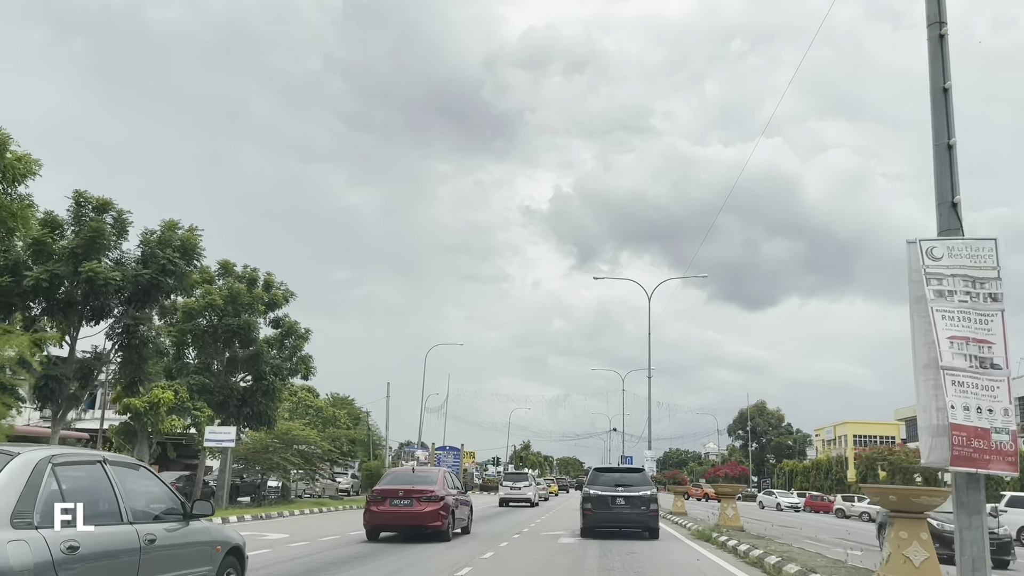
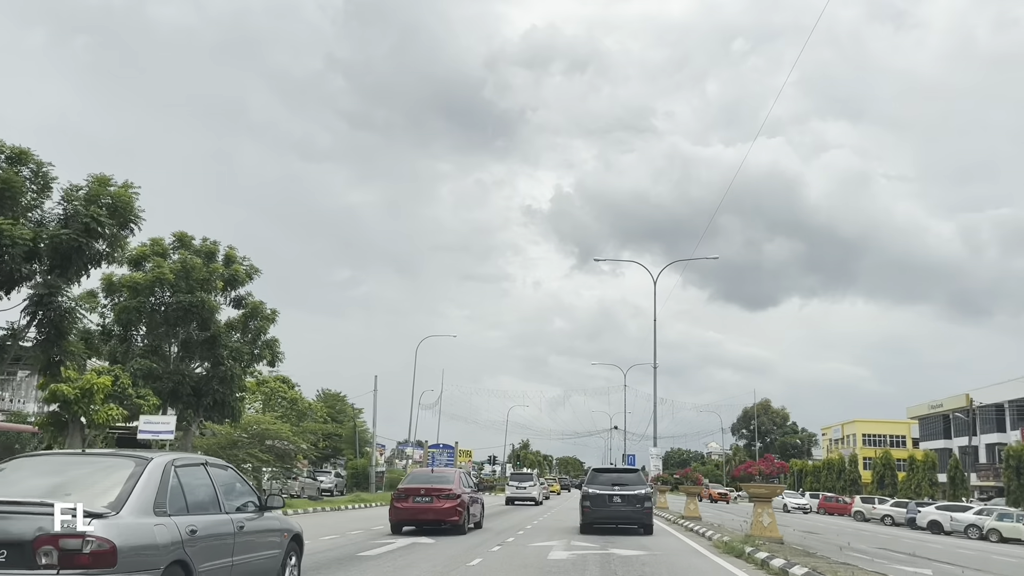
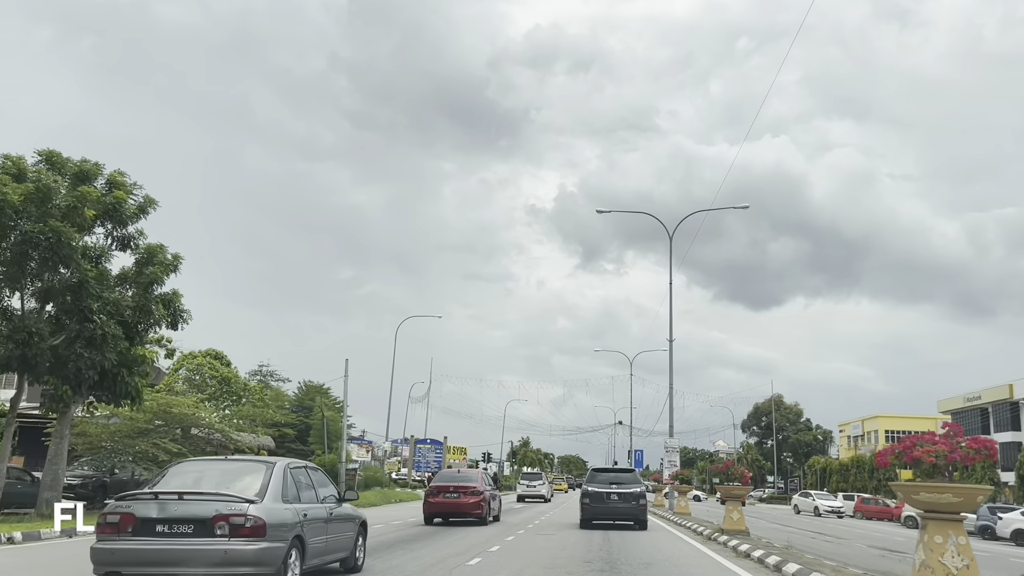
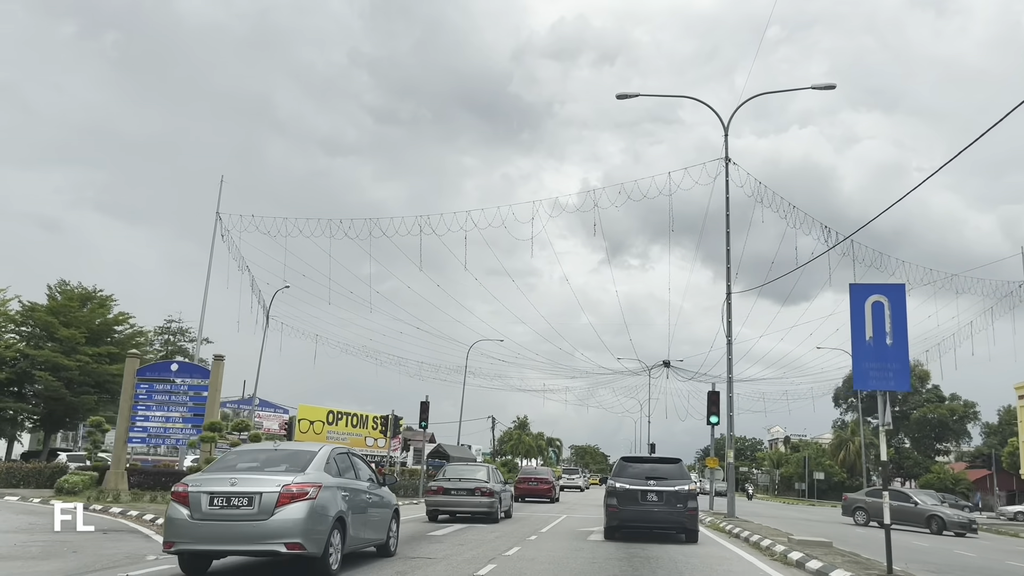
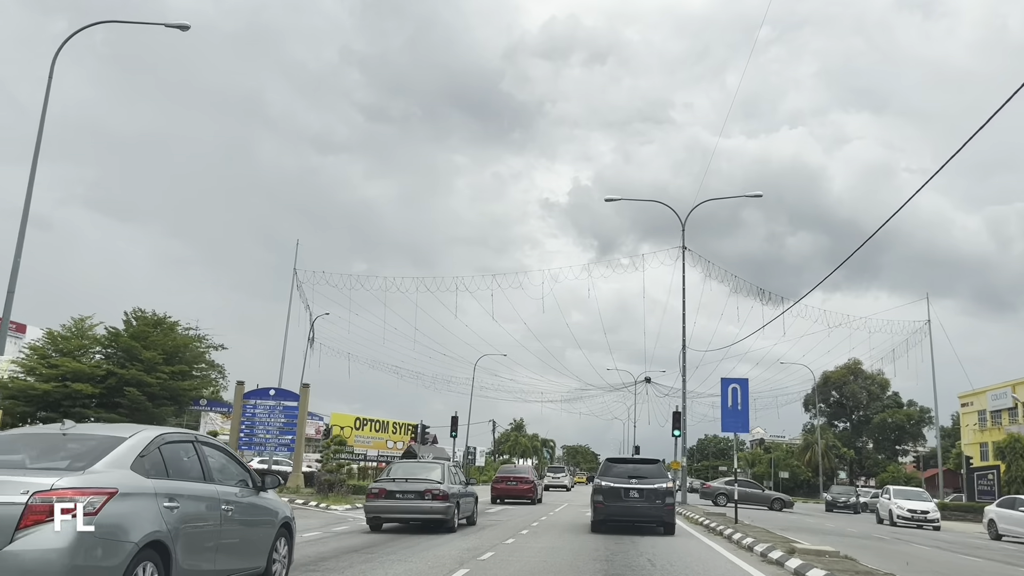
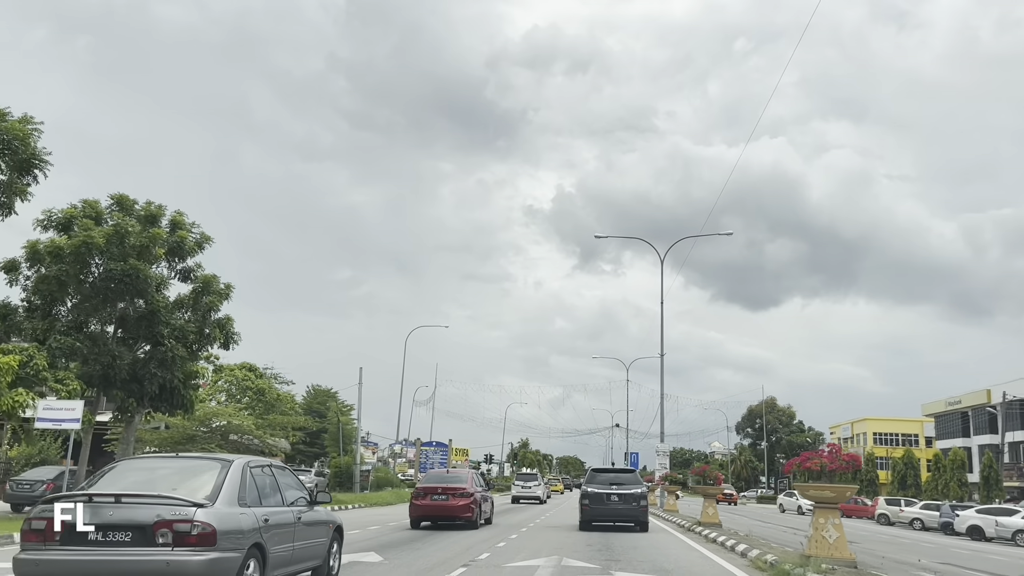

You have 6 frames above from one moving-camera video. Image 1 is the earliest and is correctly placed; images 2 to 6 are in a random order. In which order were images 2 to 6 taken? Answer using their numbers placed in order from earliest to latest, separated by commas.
2, 6, 3, 5, 4
